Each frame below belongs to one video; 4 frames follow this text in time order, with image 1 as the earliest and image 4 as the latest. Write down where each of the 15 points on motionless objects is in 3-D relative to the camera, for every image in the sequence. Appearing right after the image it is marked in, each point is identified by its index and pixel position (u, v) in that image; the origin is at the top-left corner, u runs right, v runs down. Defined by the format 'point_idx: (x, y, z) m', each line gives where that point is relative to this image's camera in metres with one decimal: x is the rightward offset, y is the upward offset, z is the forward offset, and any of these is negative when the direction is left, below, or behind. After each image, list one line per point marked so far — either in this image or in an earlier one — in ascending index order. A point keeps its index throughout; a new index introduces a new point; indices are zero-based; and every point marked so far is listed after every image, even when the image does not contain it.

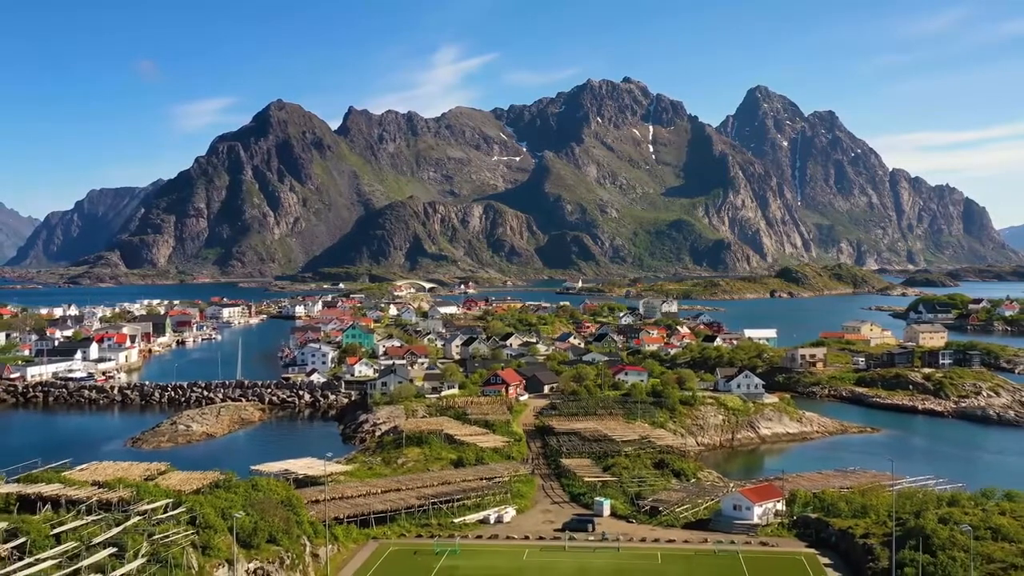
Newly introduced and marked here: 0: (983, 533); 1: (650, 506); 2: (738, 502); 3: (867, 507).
0: (+8.2, -4.2, +14.6) m
1: (+3.0, -4.7, +18.2) m
2: (+4.7, -4.4, +17.2) m
3: (+7.1, -4.4, +16.7) m
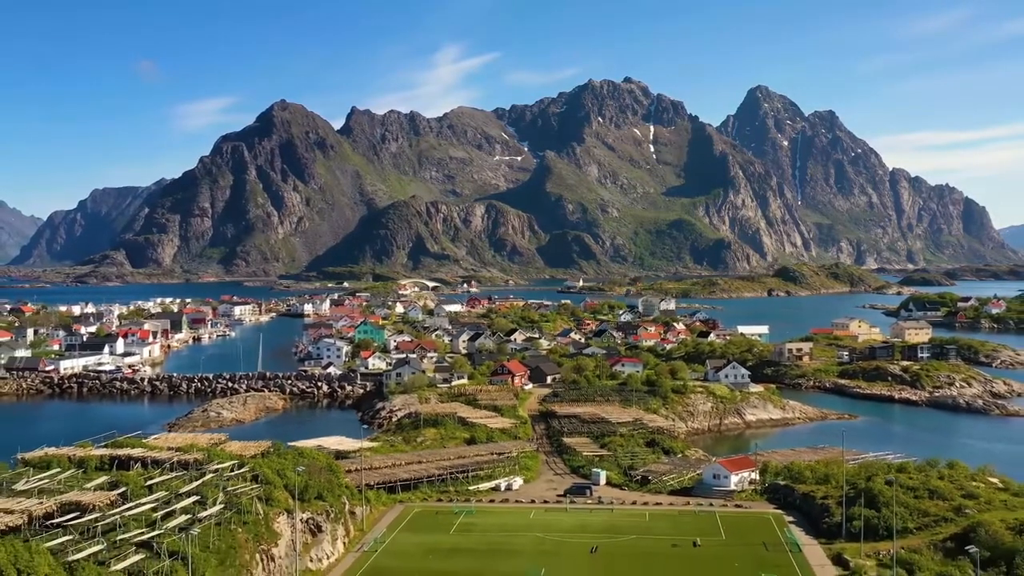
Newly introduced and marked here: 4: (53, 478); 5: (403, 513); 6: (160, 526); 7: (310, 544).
0: (+8.3, -4.2, +17.1) m
1: (+3.2, -4.6, +20.7) m
2: (+4.8, -4.3, +19.7) m
3: (+7.3, -4.3, +19.2) m
4: (-7.6, -3.2, +14.0) m
5: (-2.3, -4.8, +18.1) m
6: (-5.4, -3.7, +12.9) m
7: (-3.6, -4.6, +15.1) m
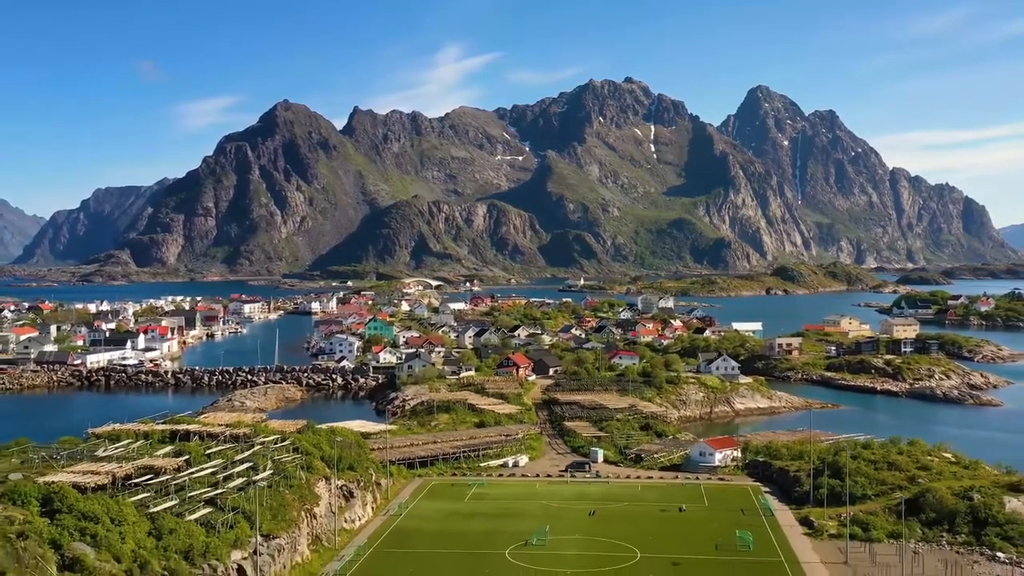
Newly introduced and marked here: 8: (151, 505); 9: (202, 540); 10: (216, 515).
0: (+8.5, -4.1, +19.3) m
1: (+3.4, -4.5, +22.9) m
2: (+5.0, -4.3, +22.0) m
3: (+7.4, -4.2, +21.4) m
4: (-7.5, -3.1, +16.2) m
5: (-2.2, -4.8, +20.3) m
6: (-5.3, -3.6, +15.1) m
7: (-3.5, -4.5, +17.3) m
8: (-6.0, -3.6, +14.0) m
9: (-5.0, -4.1, +13.5) m
10: (-5.0, -3.9, +14.2) m
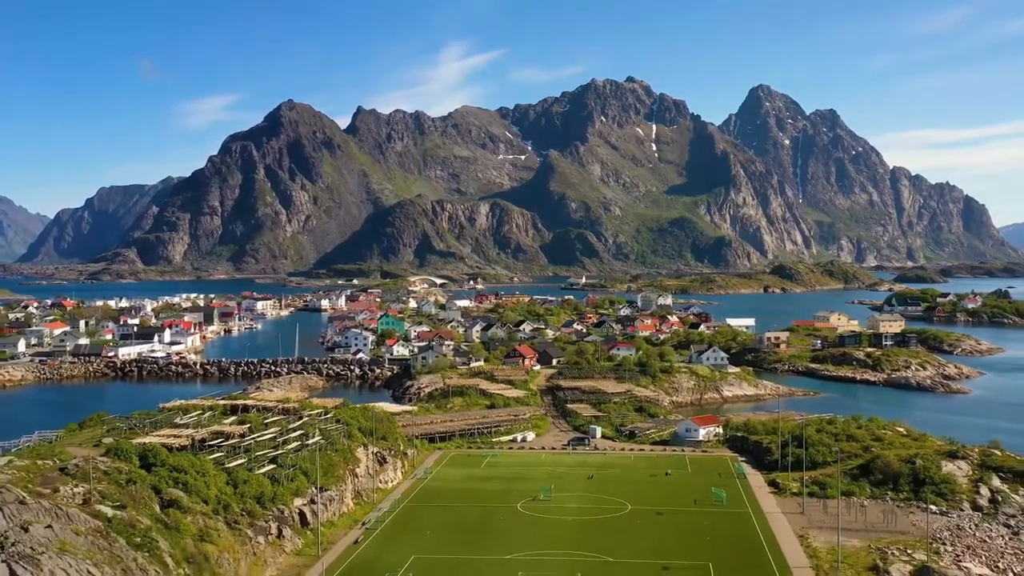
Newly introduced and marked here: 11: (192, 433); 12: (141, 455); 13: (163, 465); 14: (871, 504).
0: (+8.8, -4.0, +22.2) m
1: (+3.6, -4.4, +25.8) m
2: (+5.3, -4.1, +24.9) m
3: (+7.7, -4.1, +24.4) m
4: (-7.2, -3.0, +19.2) m
5: (-1.9, -4.6, +23.3) m
6: (-5.0, -3.5, +18.1) m
7: (-3.2, -4.4, +20.3) m
8: (-5.8, -3.5, +17.0) m
9: (-4.8, -4.0, +16.5) m
10: (-4.8, -3.8, +17.2) m
11: (-7.0, -3.2, +18.1) m
12: (-7.3, -3.3, +16.5) m
13: (-6.7, -3.4, +16.1) m
14: (+7.9, -4.8, +18.5) m
